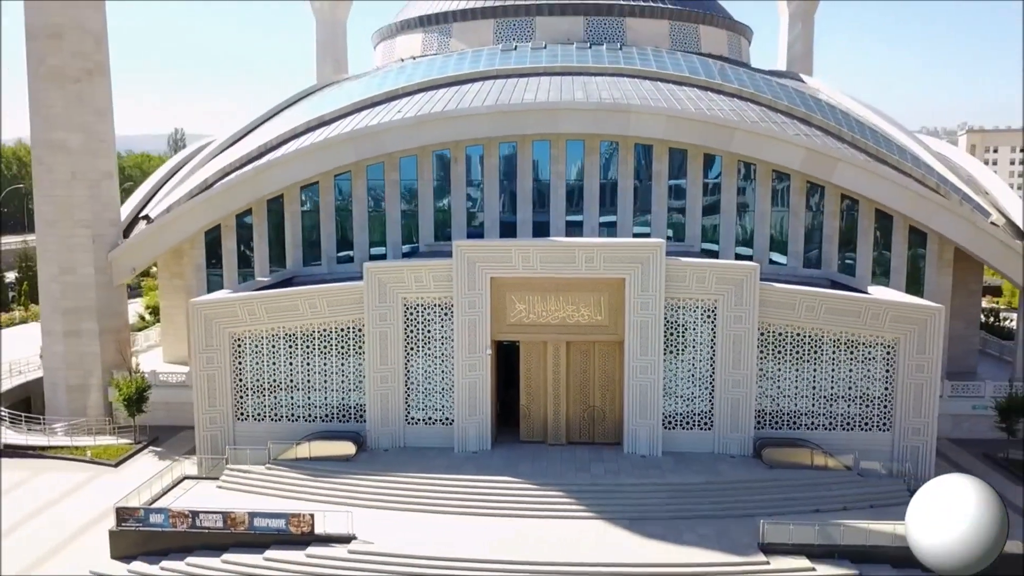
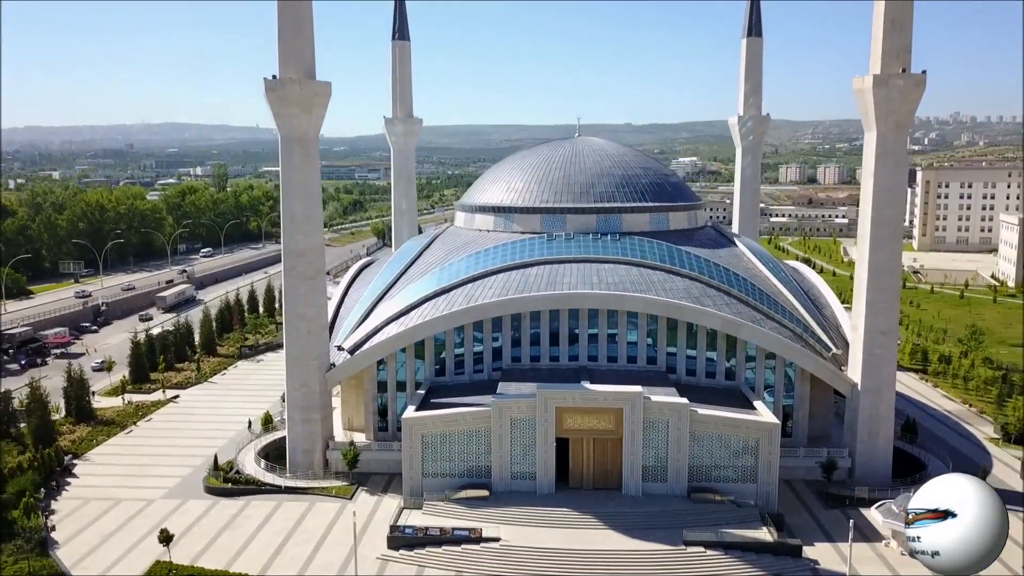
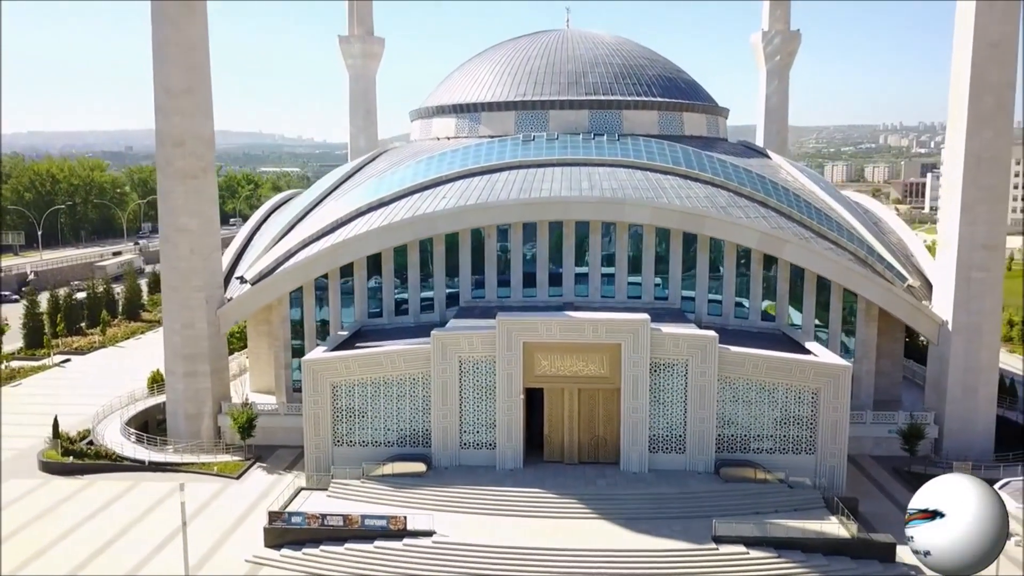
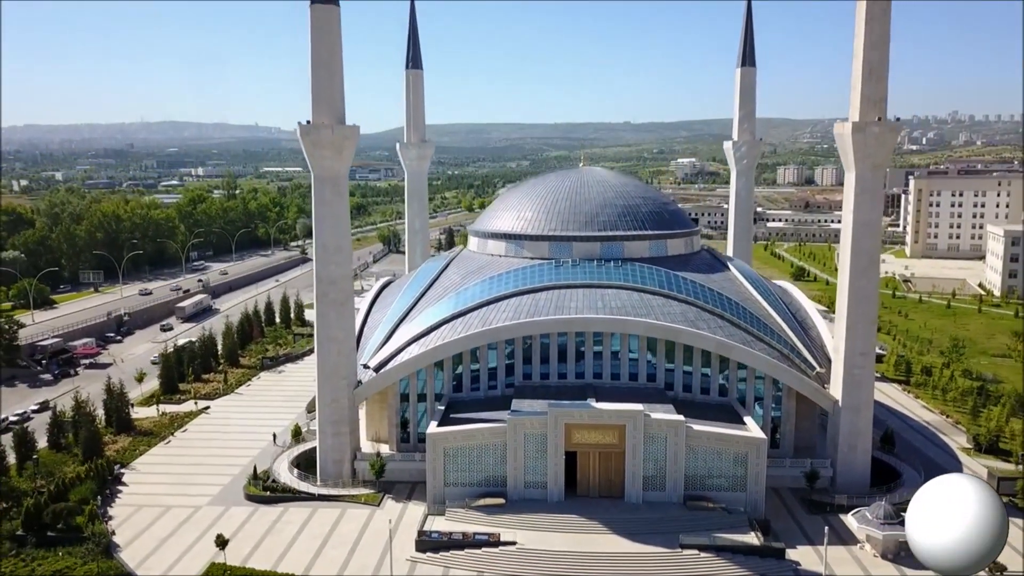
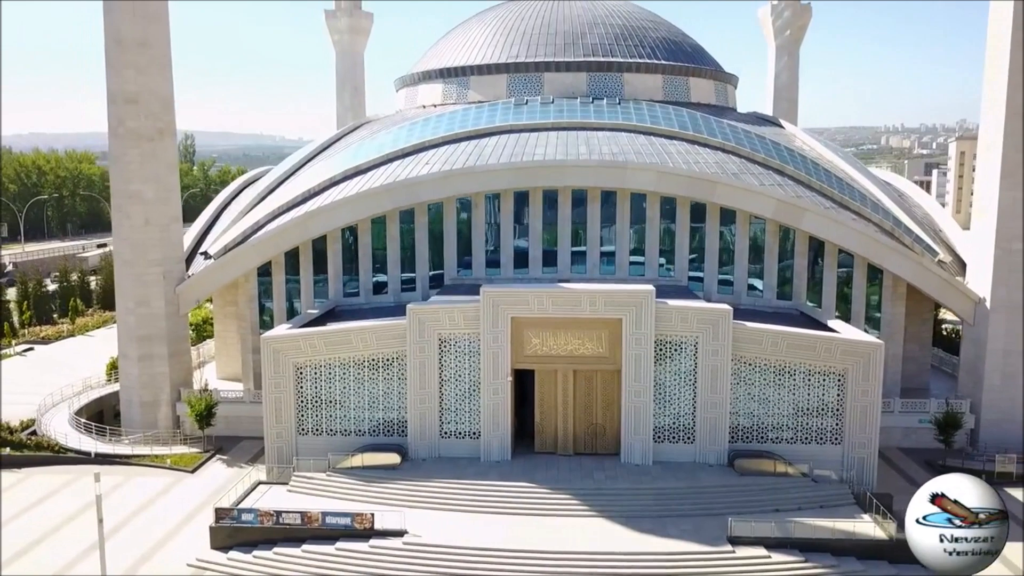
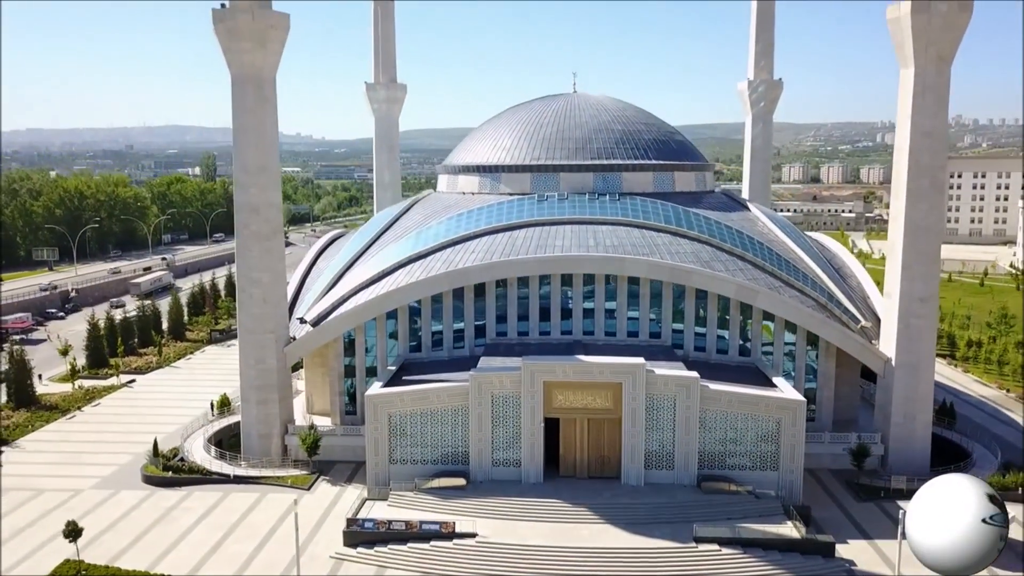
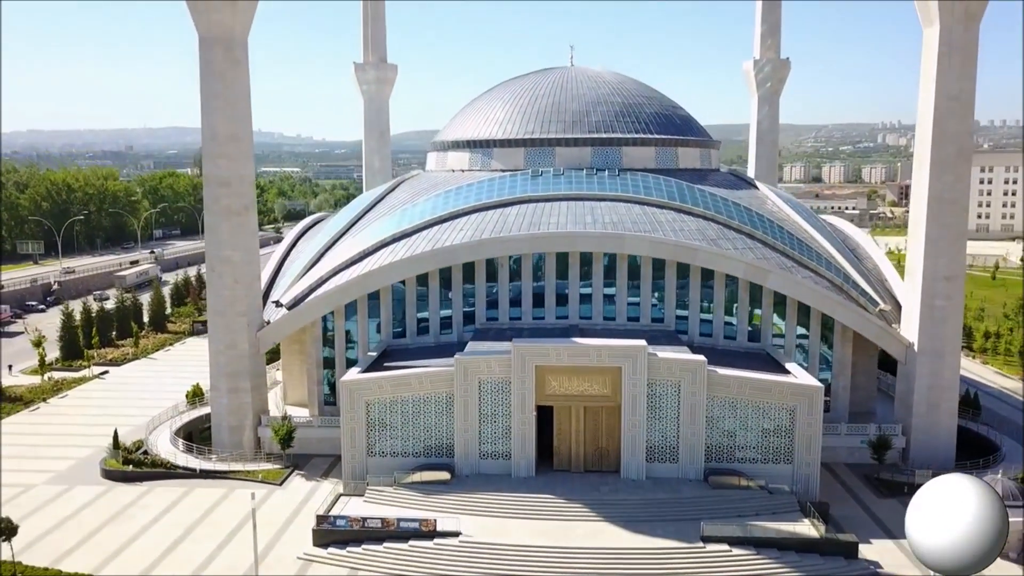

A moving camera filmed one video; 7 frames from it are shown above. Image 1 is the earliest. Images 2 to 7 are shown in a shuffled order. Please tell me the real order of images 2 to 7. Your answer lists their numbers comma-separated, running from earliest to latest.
5, 3, 7, 6, 2, 4
